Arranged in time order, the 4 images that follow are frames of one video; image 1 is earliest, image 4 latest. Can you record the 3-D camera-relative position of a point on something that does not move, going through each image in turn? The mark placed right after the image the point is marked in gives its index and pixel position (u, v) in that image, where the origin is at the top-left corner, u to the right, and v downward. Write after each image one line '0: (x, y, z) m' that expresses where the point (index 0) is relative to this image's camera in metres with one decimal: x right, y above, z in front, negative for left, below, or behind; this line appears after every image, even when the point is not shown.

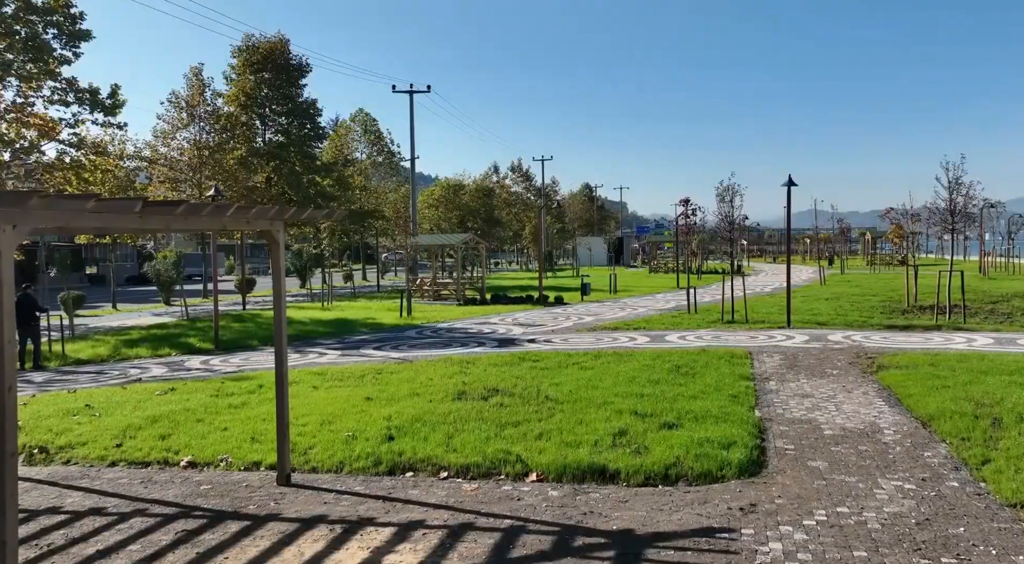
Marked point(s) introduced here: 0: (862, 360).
0: (+5.6, -1.2, +12.4) m
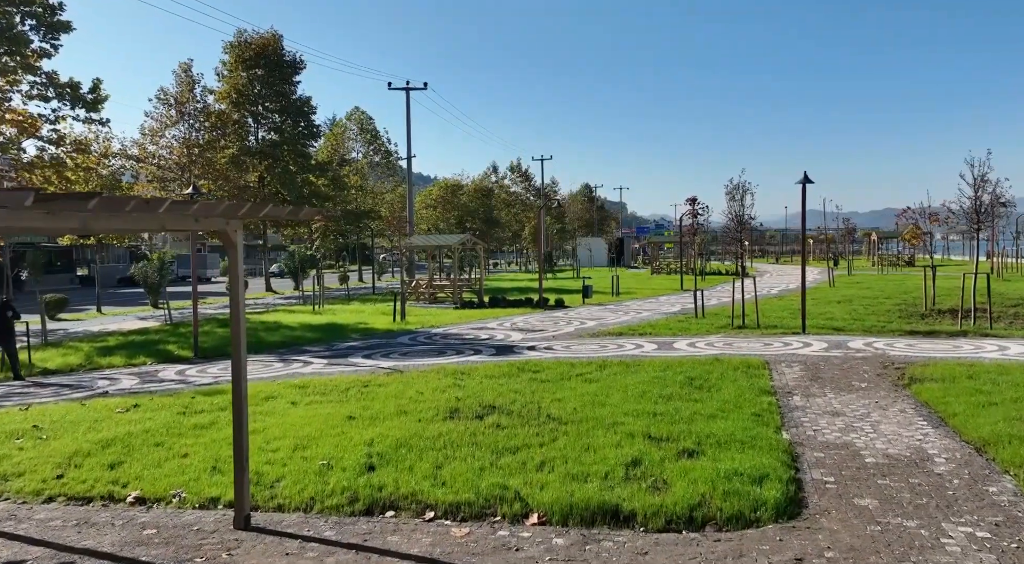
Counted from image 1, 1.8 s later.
0: (+5.6, -1.3, +11.4) m
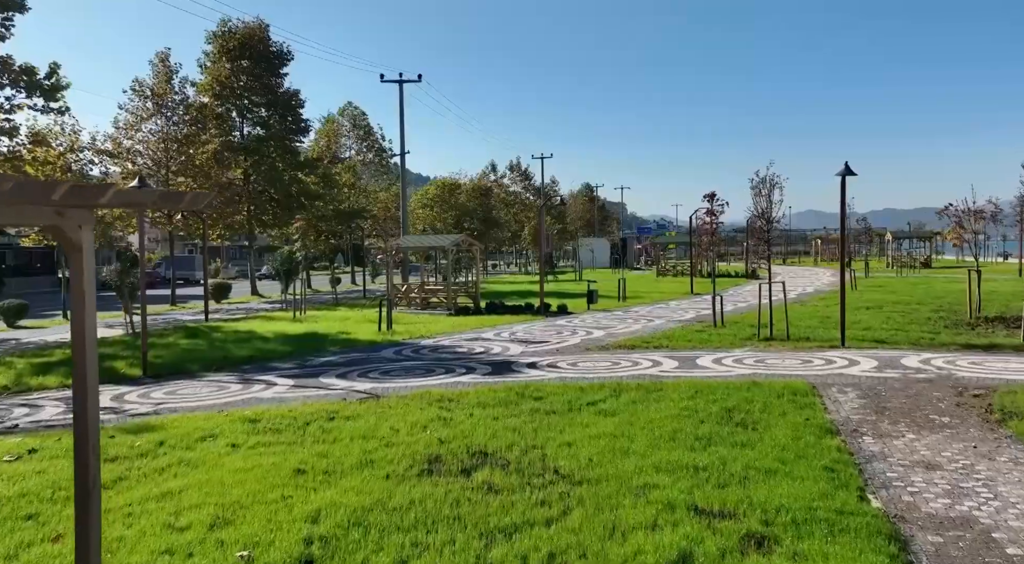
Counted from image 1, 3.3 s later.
0: (+5.5, -1.4, +9.4) m
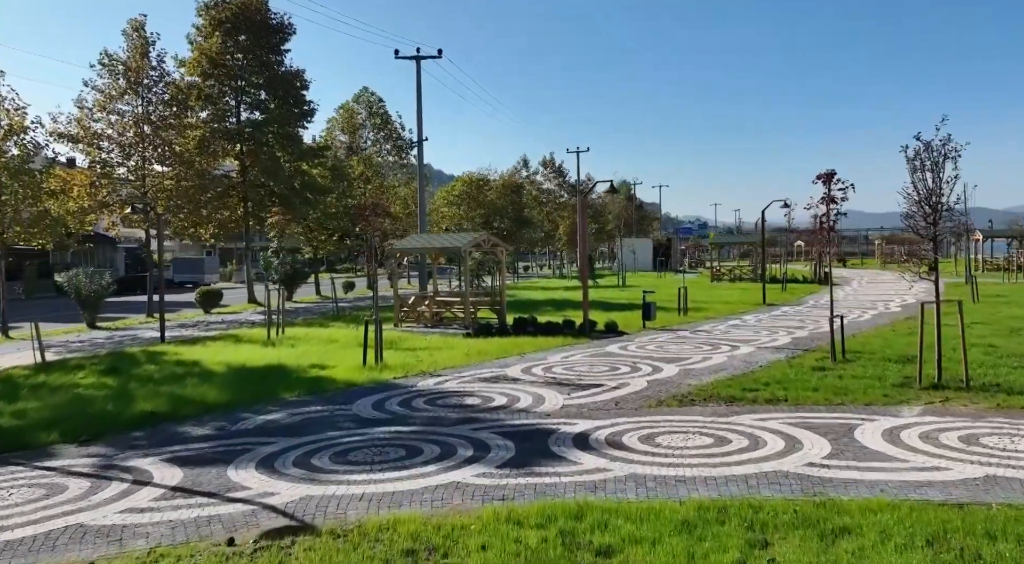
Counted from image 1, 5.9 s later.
0: (+5.8, -1.7, +4.0) m
